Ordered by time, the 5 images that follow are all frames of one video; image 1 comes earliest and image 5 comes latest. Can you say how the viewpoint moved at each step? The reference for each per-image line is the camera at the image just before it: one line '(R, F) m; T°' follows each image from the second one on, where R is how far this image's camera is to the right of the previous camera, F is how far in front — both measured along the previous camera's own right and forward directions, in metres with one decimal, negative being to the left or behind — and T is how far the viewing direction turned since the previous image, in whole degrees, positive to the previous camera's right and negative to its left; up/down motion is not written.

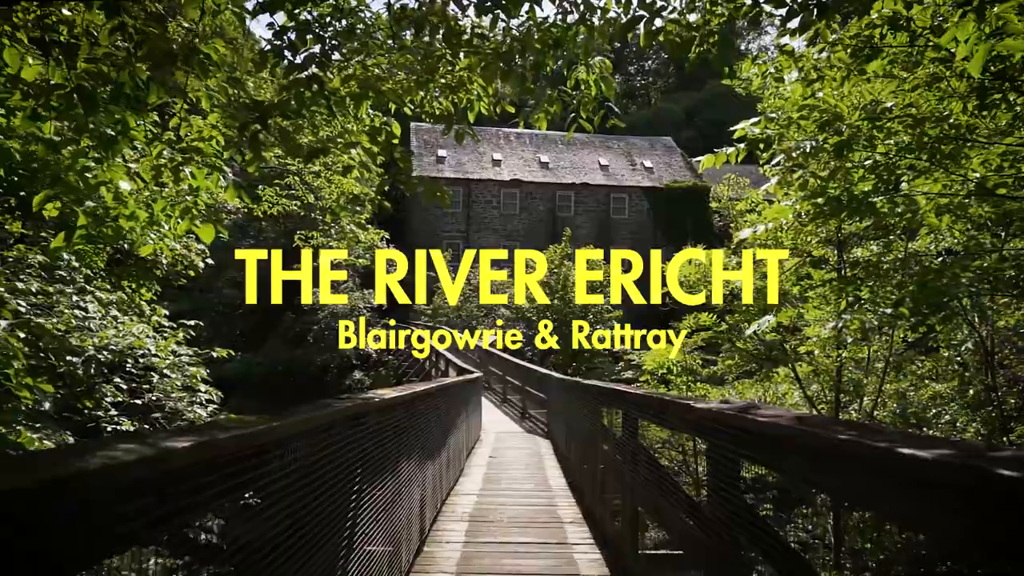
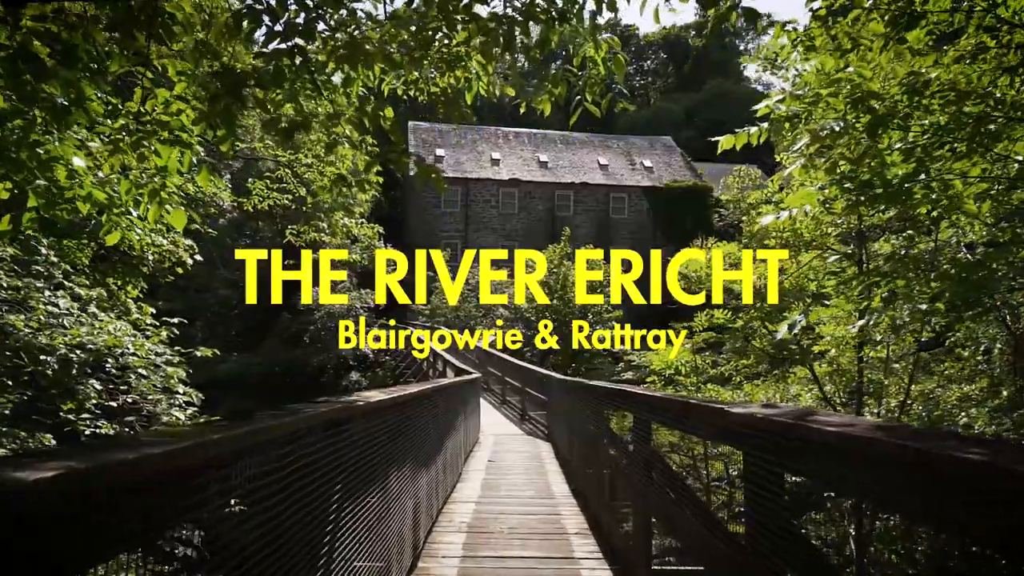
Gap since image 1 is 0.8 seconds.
(0.0, +0.4) m; 0°
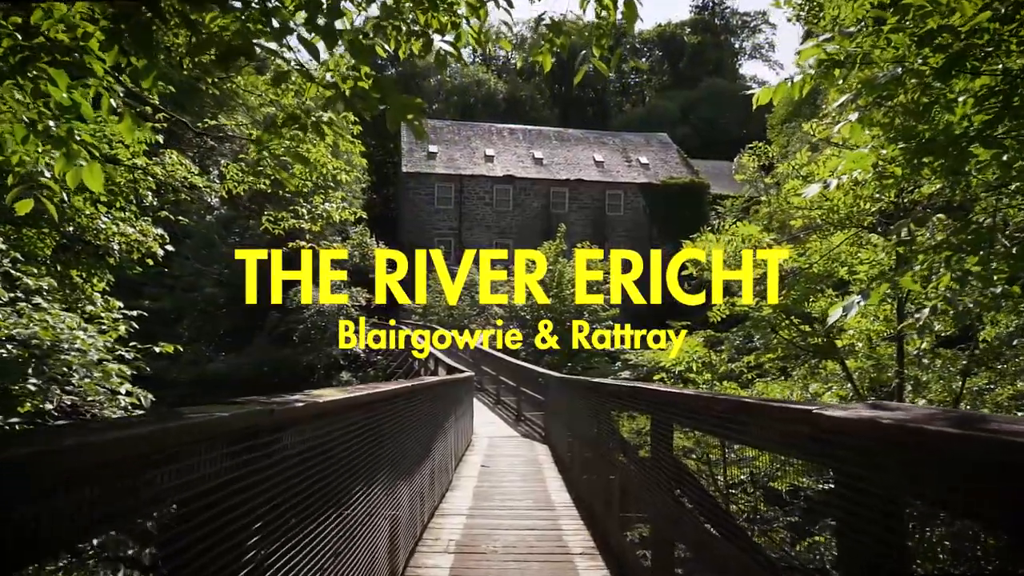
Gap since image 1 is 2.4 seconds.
(0.0, +0.7) m; 0°
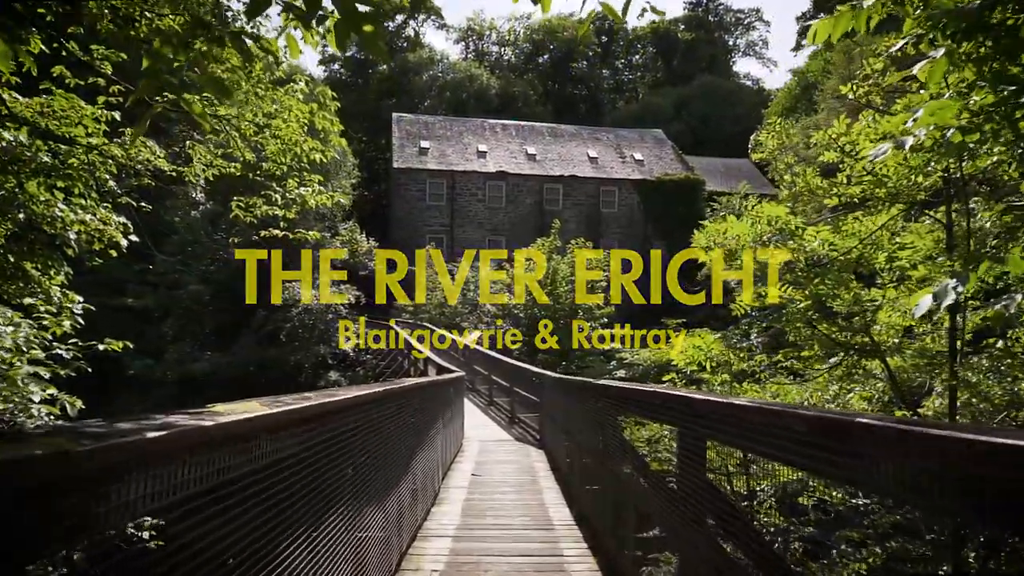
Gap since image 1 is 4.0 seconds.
(0.0, +0.7) m; +1°
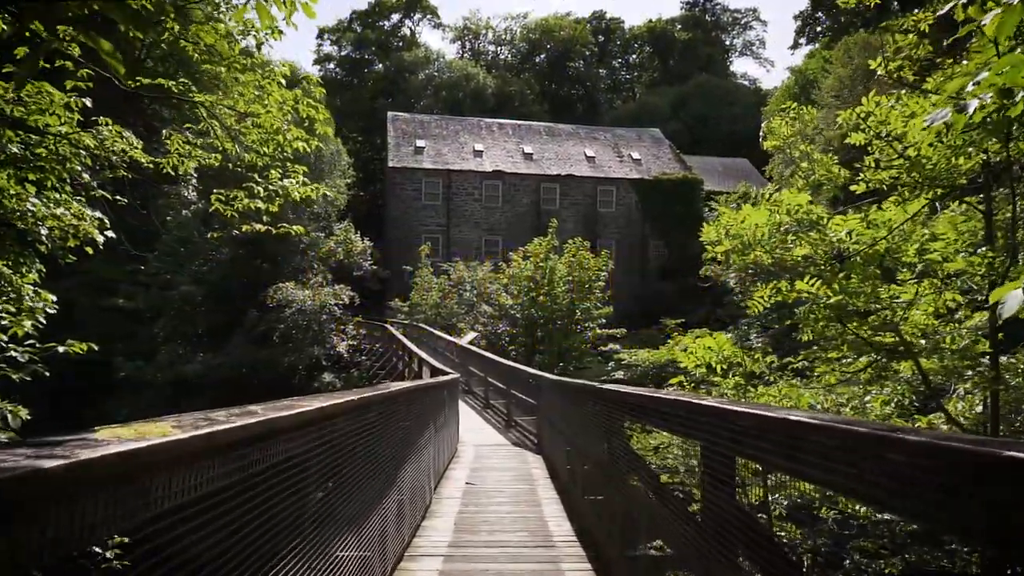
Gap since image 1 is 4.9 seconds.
(0.0, +0.4) m; 0°
